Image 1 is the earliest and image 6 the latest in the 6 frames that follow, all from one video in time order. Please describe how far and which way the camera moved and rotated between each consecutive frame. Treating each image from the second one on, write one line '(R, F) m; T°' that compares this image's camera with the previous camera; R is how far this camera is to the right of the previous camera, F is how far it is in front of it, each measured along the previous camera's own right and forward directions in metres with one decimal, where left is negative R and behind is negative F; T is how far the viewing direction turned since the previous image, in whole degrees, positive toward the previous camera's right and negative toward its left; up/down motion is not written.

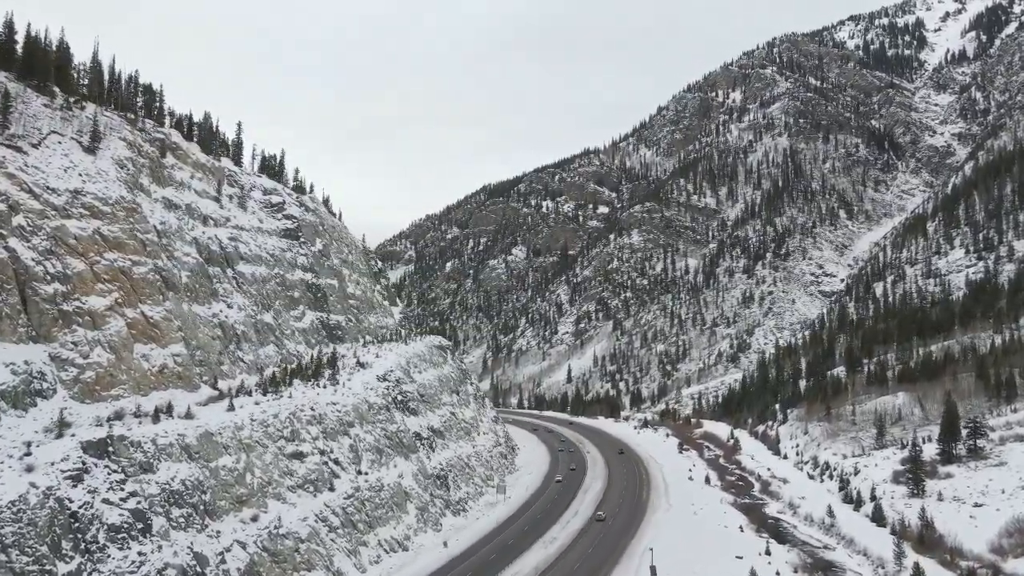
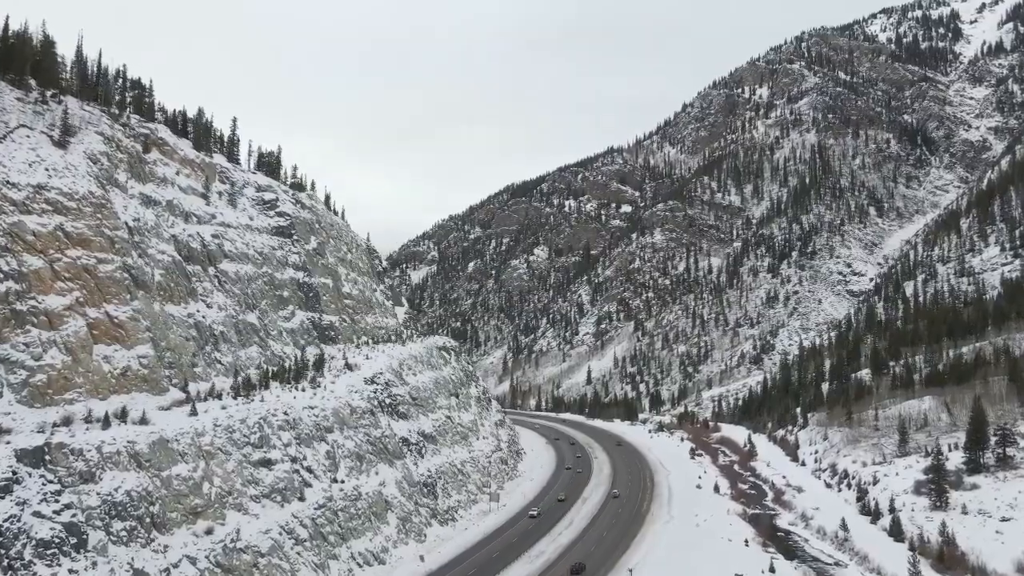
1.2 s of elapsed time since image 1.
(+2.2, +2.1) m; -2°
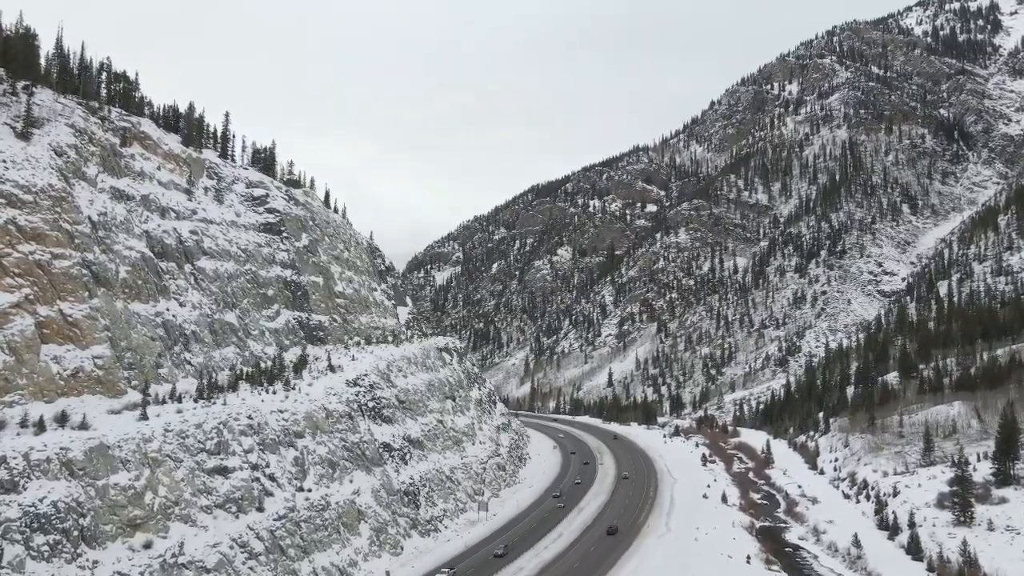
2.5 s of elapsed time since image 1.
(+2.5, +2.3) m; -2°
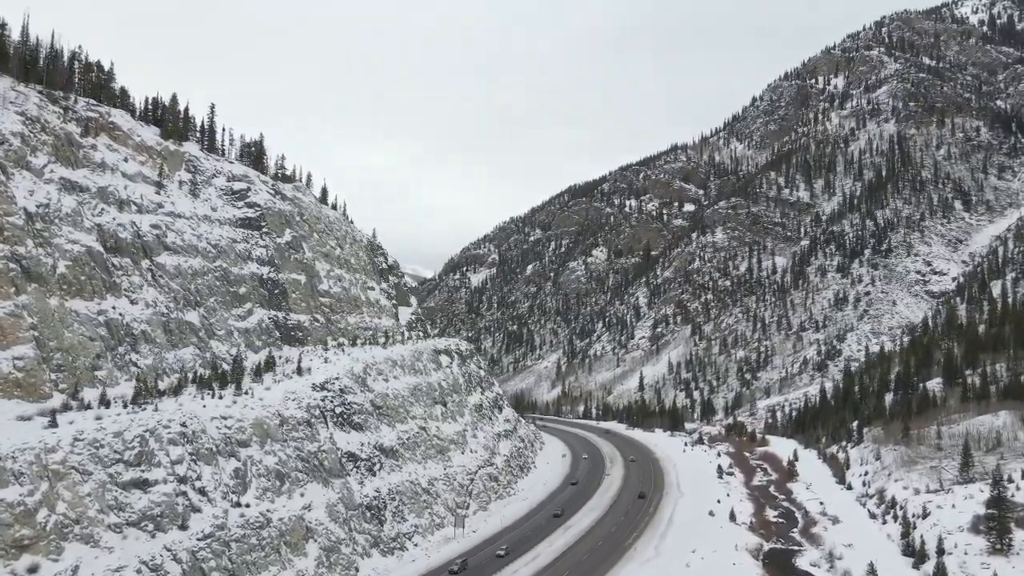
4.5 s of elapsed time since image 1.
(+3.7, +3.5) m; -4°
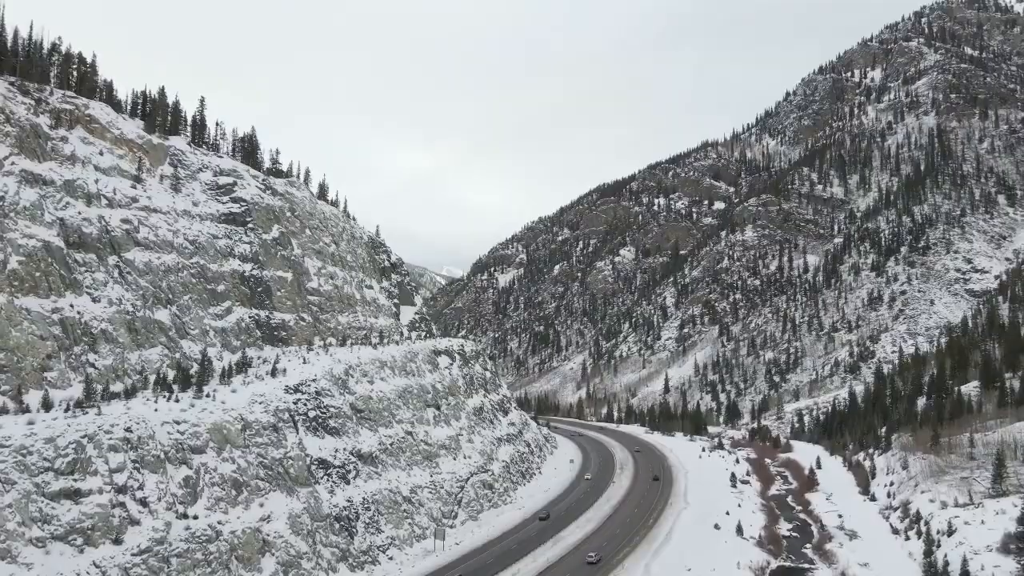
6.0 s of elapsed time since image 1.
(+2.7, +2.6) m; -3°
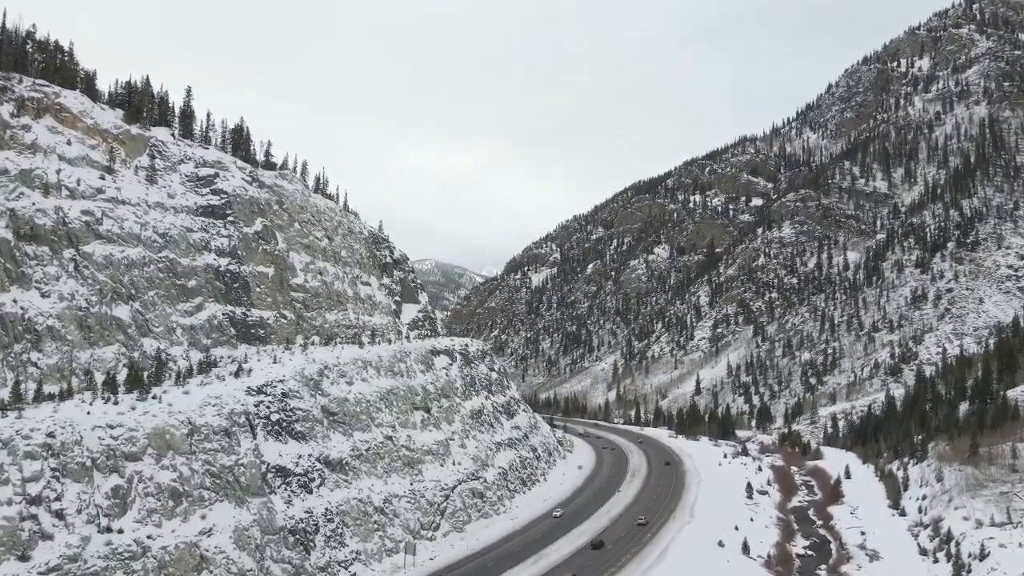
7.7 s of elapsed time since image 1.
(+3.2, +3.1) m; -3°
